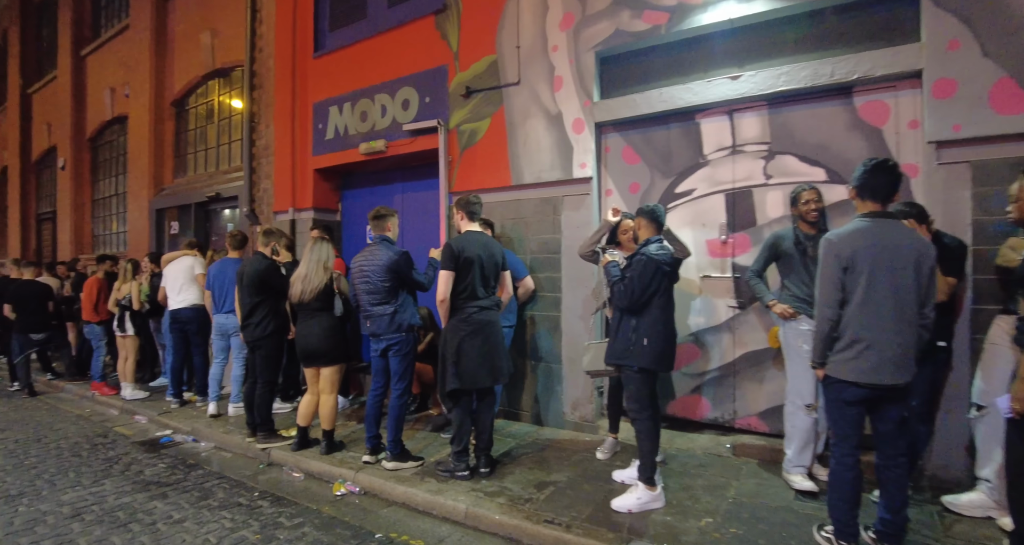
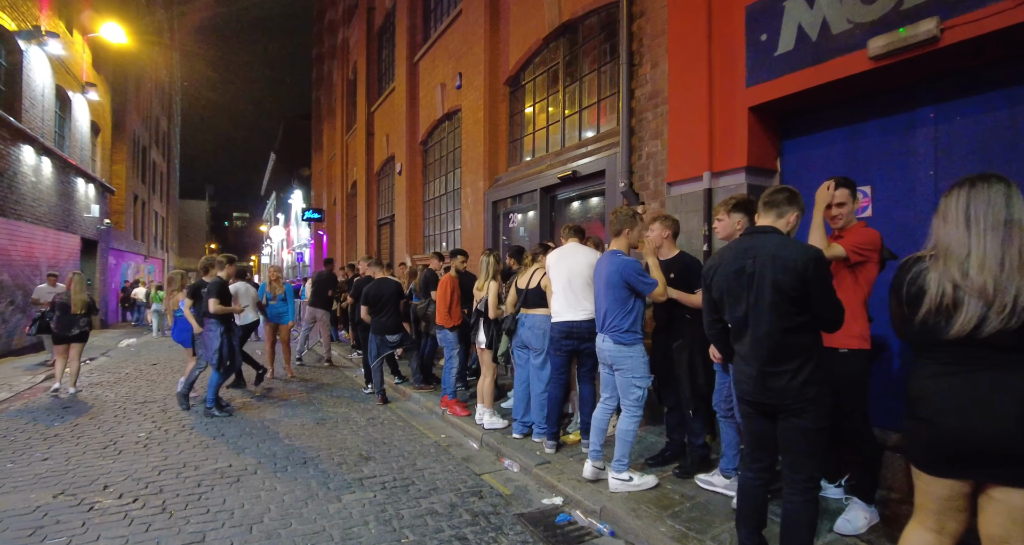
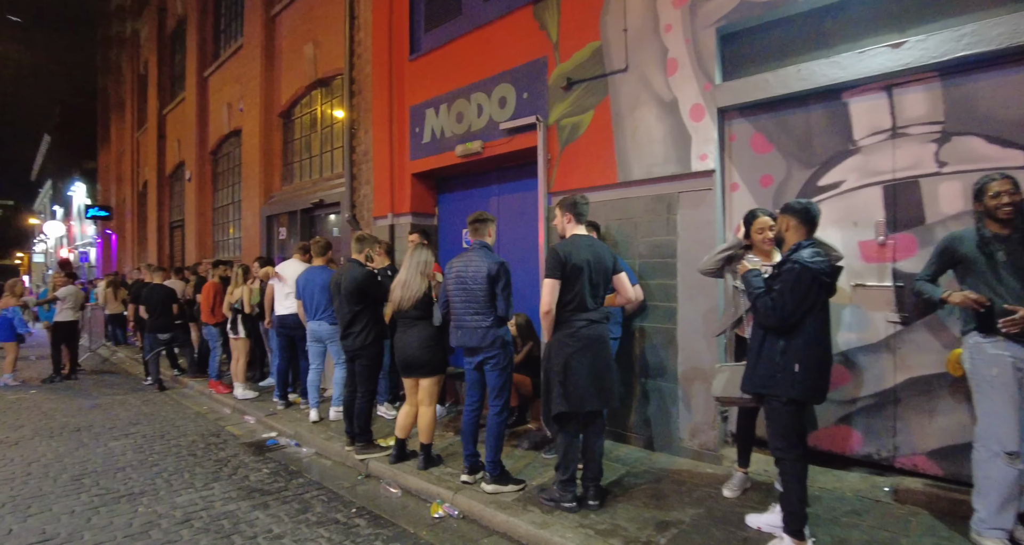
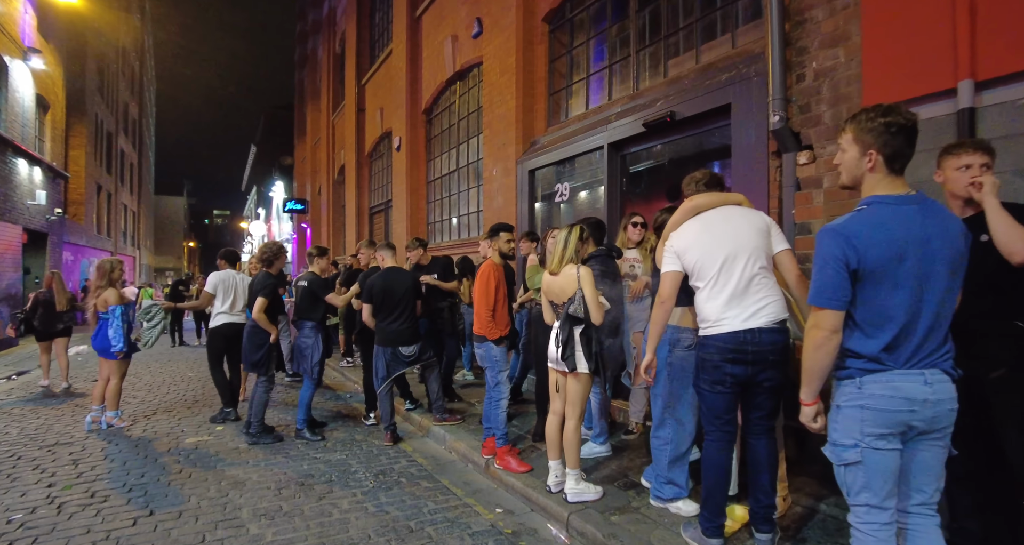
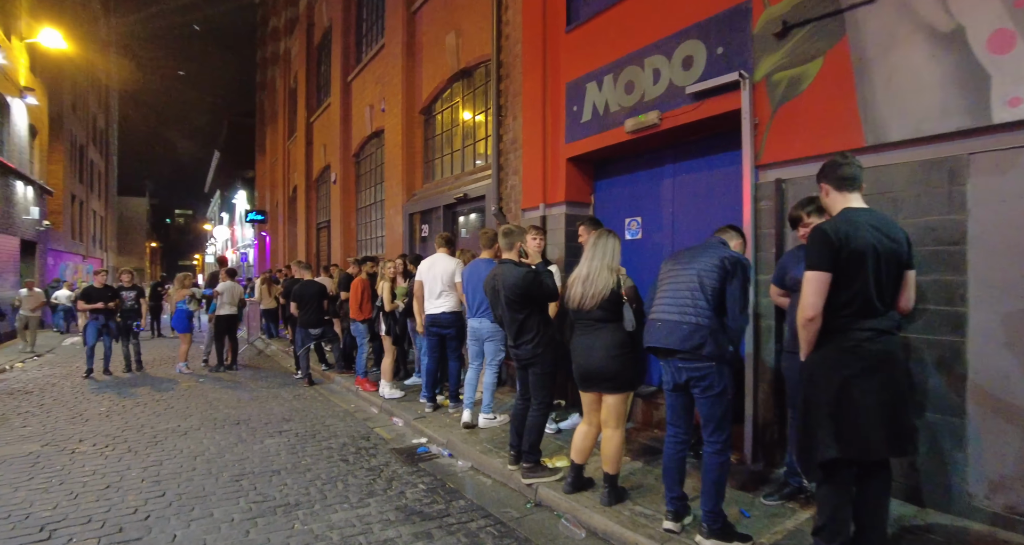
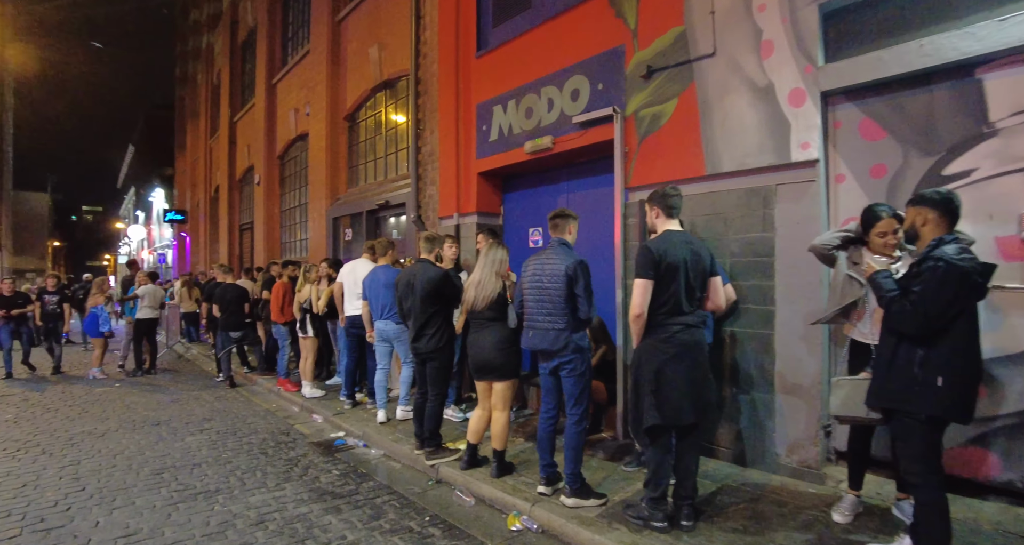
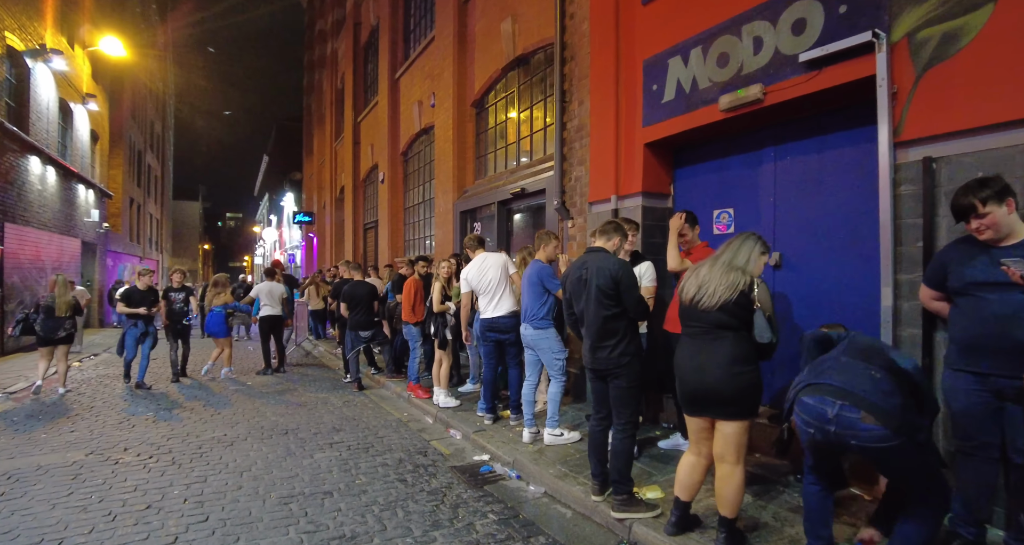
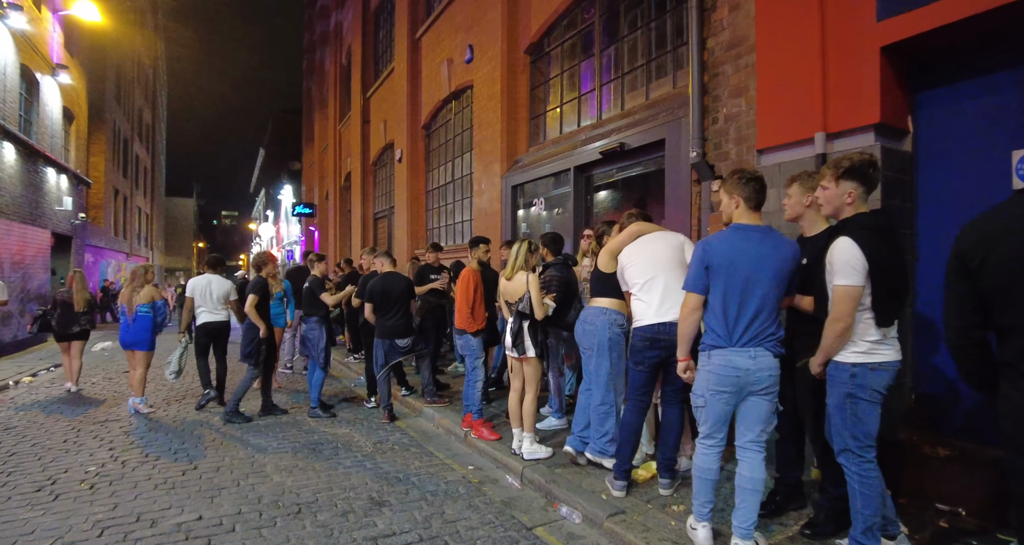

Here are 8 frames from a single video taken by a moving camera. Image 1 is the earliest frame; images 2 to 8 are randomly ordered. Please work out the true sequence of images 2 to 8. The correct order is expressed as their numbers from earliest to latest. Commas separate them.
3, 6, 5, 7, 2, 8, 4
